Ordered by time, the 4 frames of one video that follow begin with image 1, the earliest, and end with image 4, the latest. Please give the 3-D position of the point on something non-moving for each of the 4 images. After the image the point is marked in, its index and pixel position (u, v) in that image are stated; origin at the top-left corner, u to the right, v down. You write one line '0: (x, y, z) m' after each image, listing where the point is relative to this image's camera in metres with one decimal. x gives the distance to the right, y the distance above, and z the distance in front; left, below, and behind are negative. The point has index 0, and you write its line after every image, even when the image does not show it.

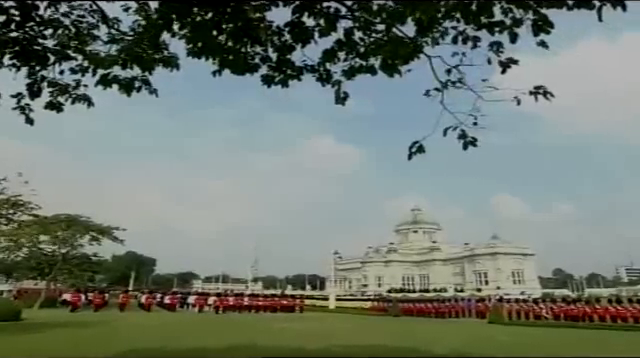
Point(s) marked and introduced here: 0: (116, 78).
0: (-2.9, +1.4, +8.5) m
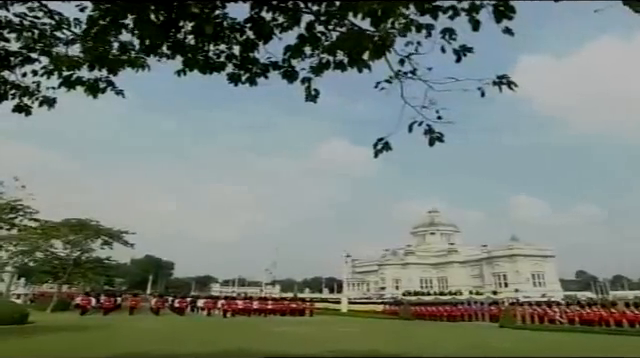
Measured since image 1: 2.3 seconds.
0: (-3.4, +1.4, +8.4) m
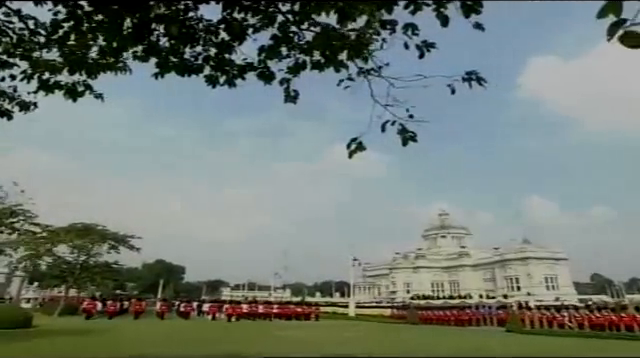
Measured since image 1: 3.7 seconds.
0: (-3.7, +1.4, +8.4) m
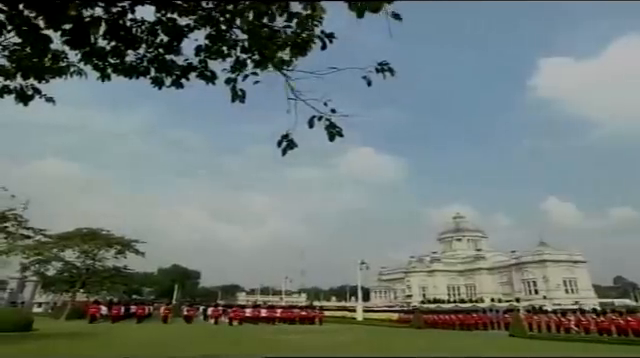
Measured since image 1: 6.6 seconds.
0: (-4.5, +1.3, +8.5) m
